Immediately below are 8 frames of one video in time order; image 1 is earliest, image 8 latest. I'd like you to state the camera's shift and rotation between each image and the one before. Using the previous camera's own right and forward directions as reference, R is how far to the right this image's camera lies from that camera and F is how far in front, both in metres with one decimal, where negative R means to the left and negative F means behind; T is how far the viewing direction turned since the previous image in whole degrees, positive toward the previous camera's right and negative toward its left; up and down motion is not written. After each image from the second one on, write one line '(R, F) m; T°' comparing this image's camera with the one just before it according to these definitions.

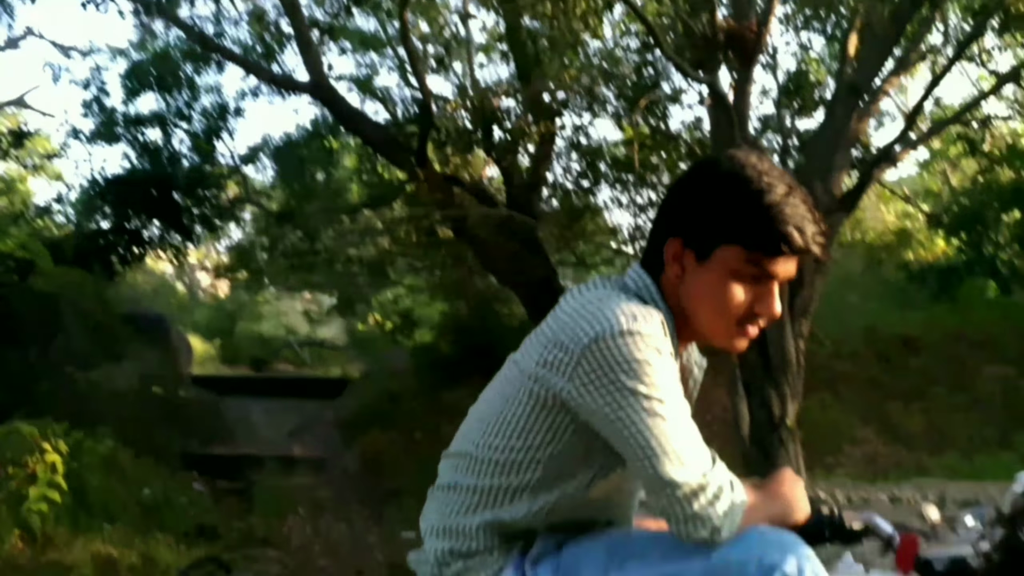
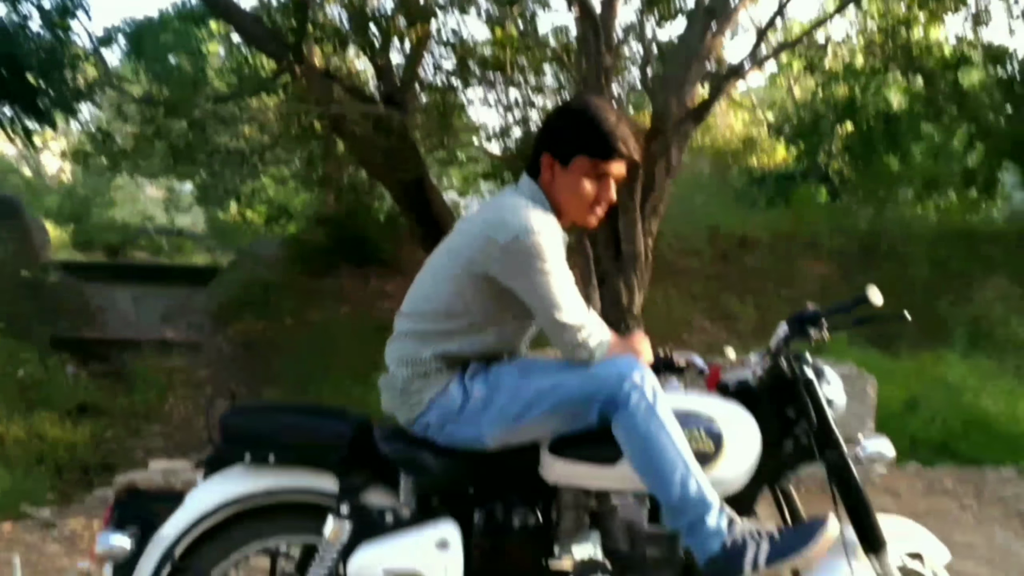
(-0.2, -0.5) m; +10°
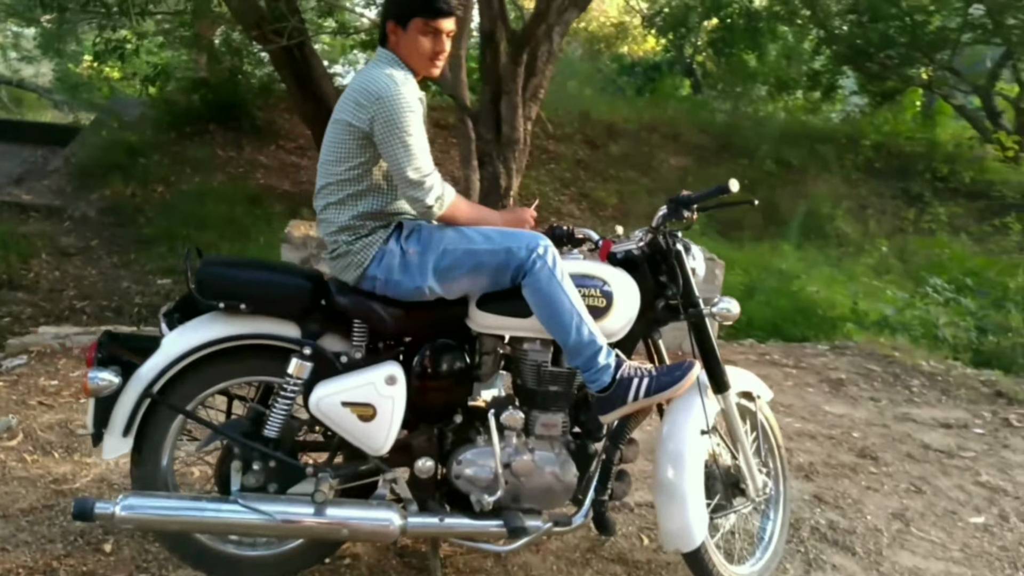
(-0.2, -0.4) m; +9°
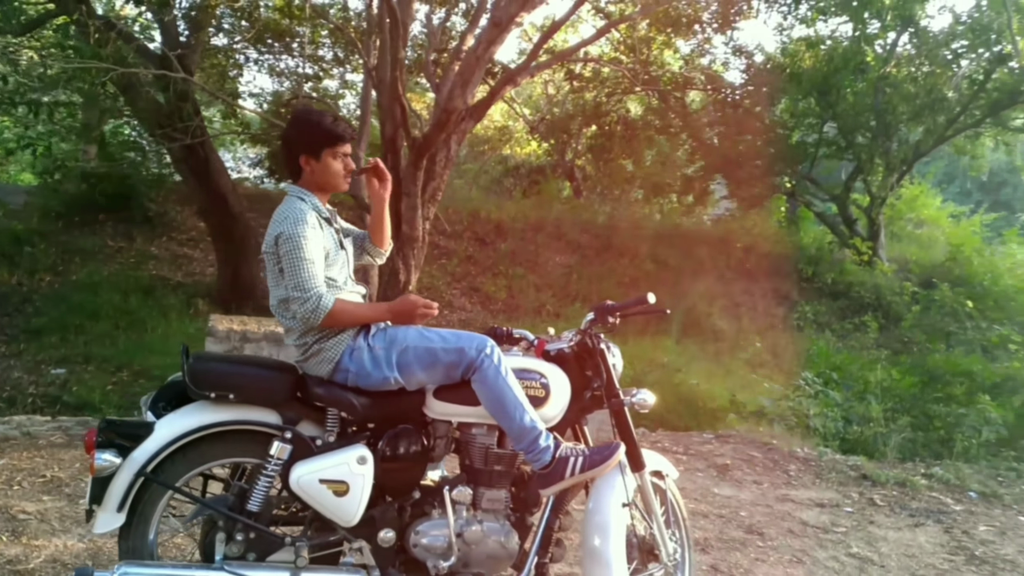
(-0.2, -0.4) m; +8°
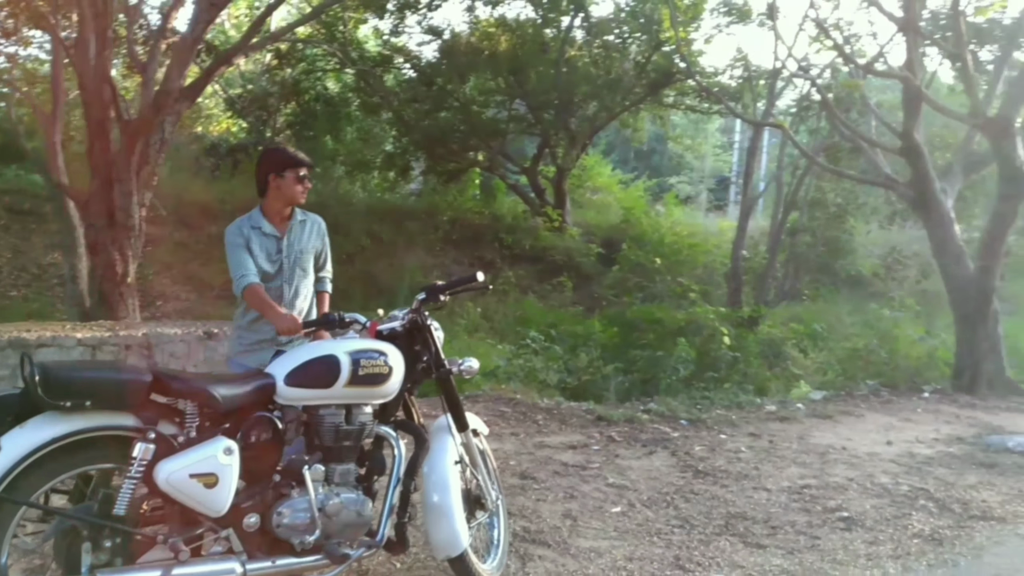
(-0.5, -0.2) m; +20°
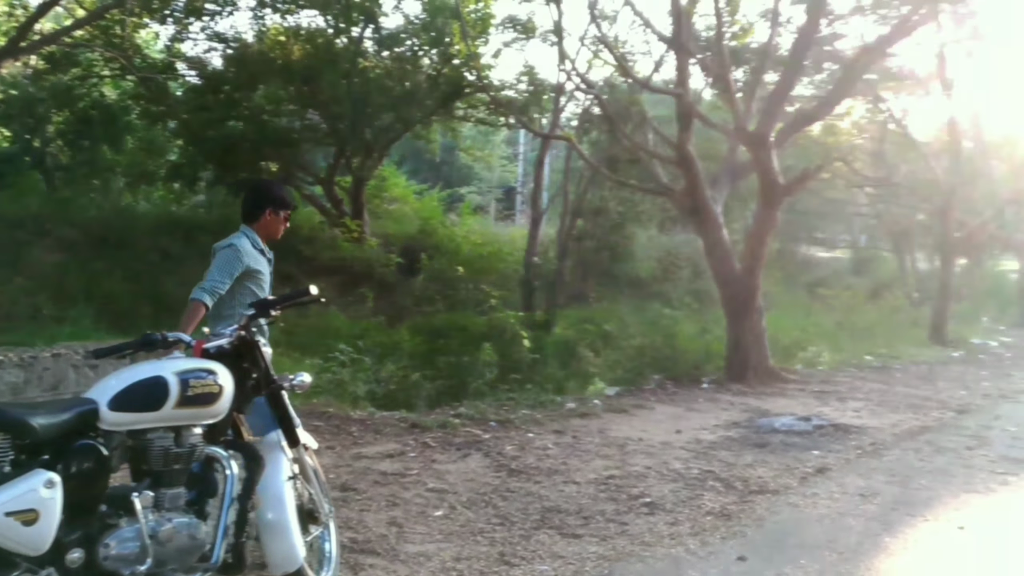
(-0.1, -0.1) m; +13°
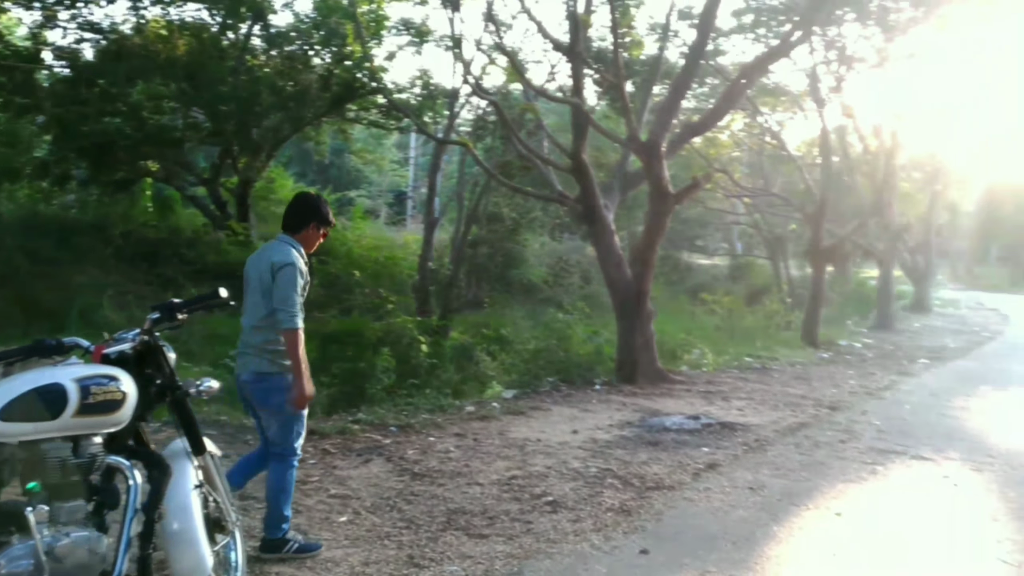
(-0.1, 0.0) m; +7°
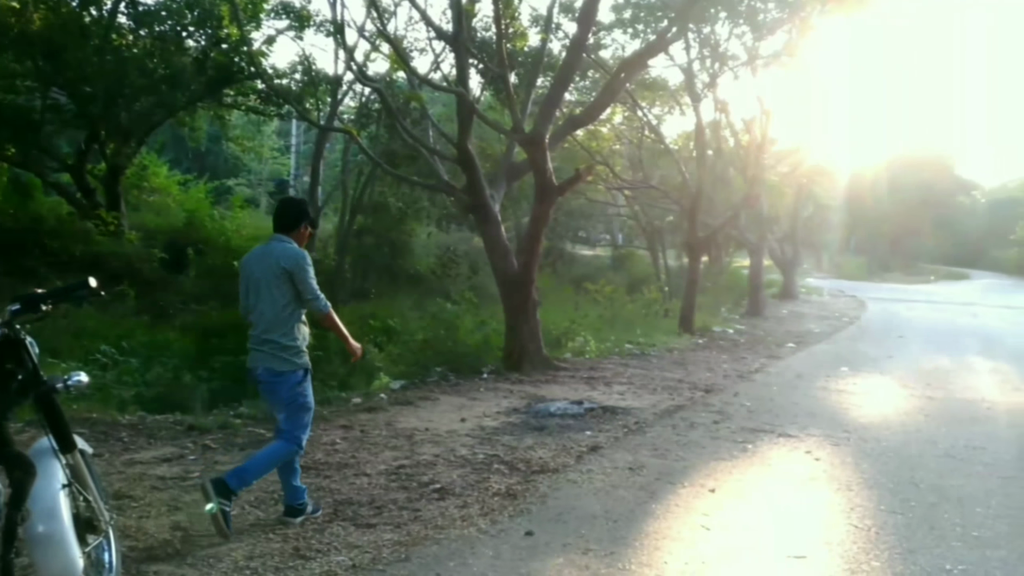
(0.0, 0.0) m; +7°
